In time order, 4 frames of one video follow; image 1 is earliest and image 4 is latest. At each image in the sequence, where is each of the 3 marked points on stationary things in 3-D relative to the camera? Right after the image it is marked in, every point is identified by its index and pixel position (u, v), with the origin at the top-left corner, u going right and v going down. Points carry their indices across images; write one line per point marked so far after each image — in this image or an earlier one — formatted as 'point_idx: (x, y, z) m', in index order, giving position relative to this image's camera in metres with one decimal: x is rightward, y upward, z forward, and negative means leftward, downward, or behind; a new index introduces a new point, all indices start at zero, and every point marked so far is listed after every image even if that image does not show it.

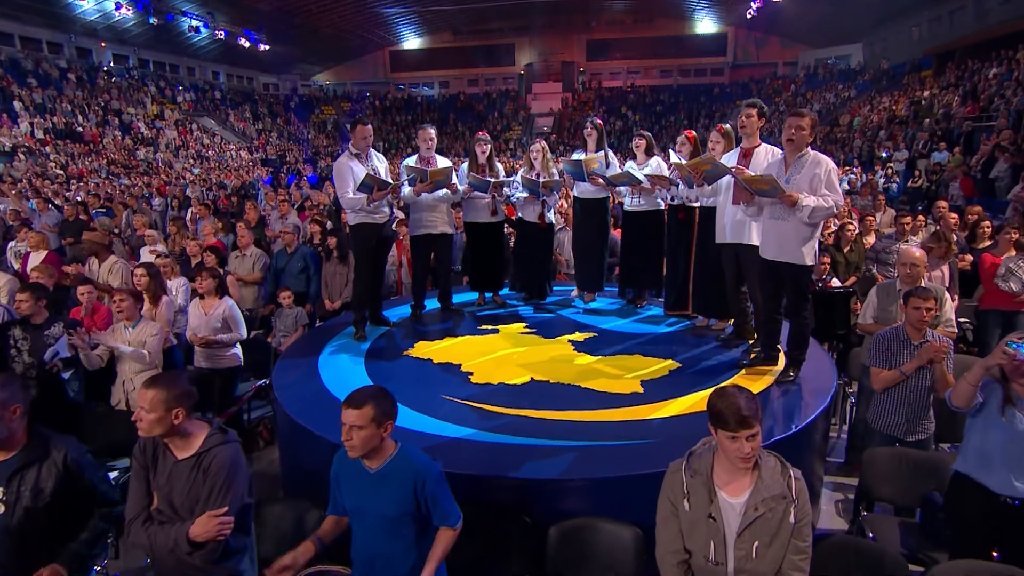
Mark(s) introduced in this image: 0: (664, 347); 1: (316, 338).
0: (+1.1, -0.4, +5.0) m
1: (-1.6, -0.4, +5.3) m
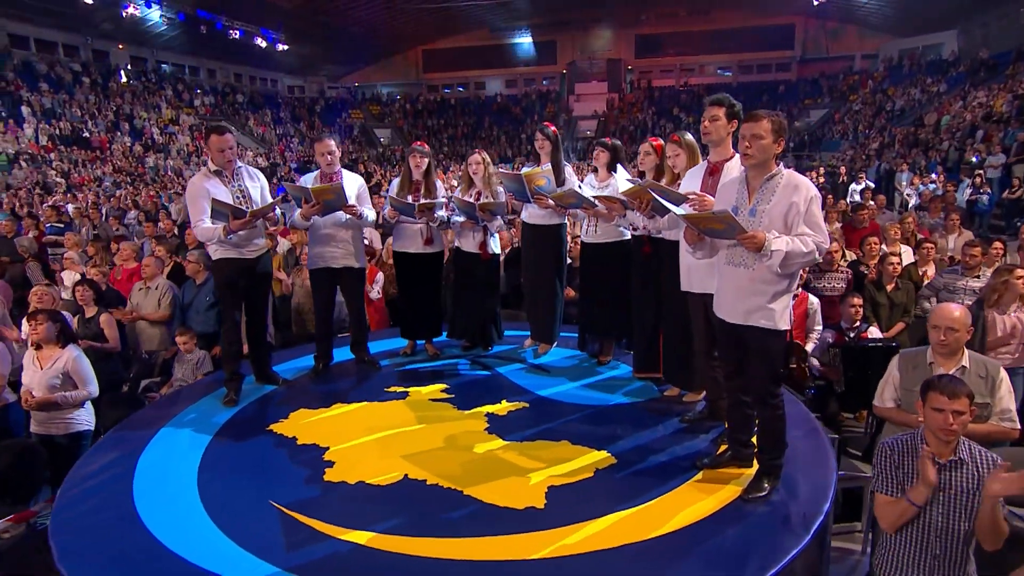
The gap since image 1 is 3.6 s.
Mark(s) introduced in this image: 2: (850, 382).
0: (+0.5, -0.8, +3.7) m
1: (-2.2, -0.7, +4.3) m
2: (+2.3, -0.6, +4.6) m
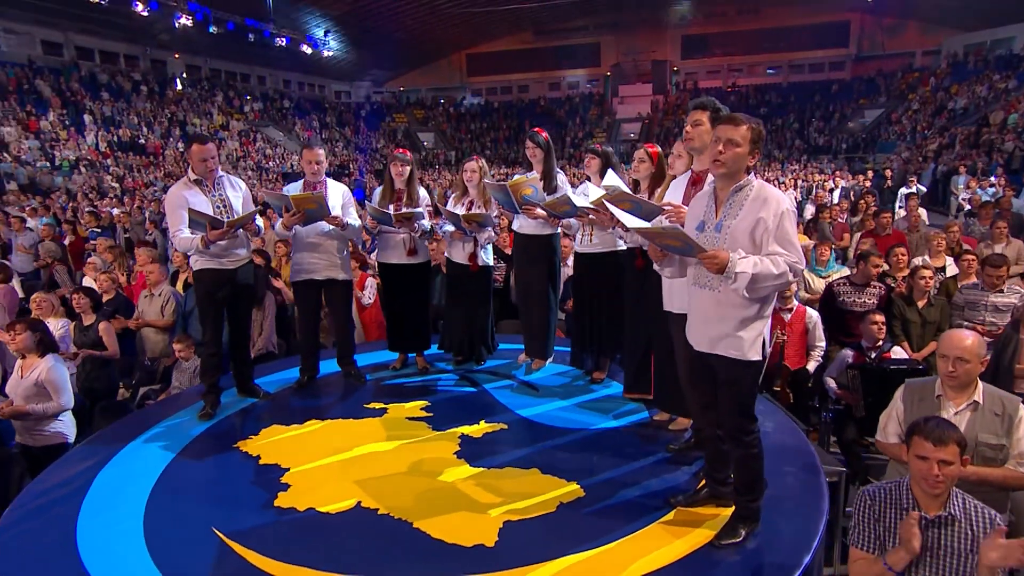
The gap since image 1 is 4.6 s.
0: (+0.4, -0.8, +3.5) m
1: (-2.3, -0.8, +4.3) m
2: (+2.2, -0.7, +4.2) m
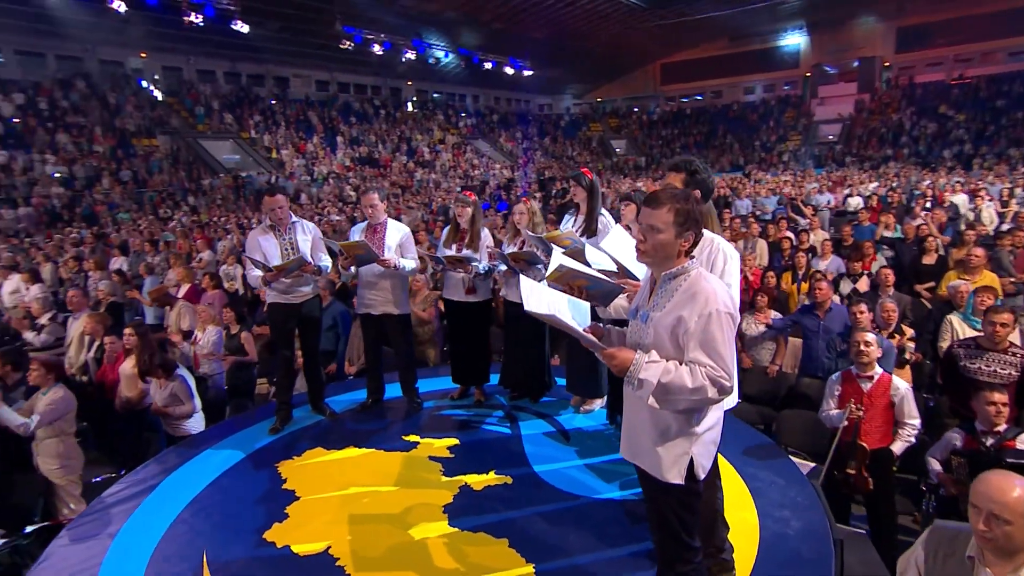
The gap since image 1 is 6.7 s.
0: (+0.3, -1.1, +3.3) m
1: (-1.9, -1.0, +5.0) m
2: (+2.2, -1.1, +3.4) m
